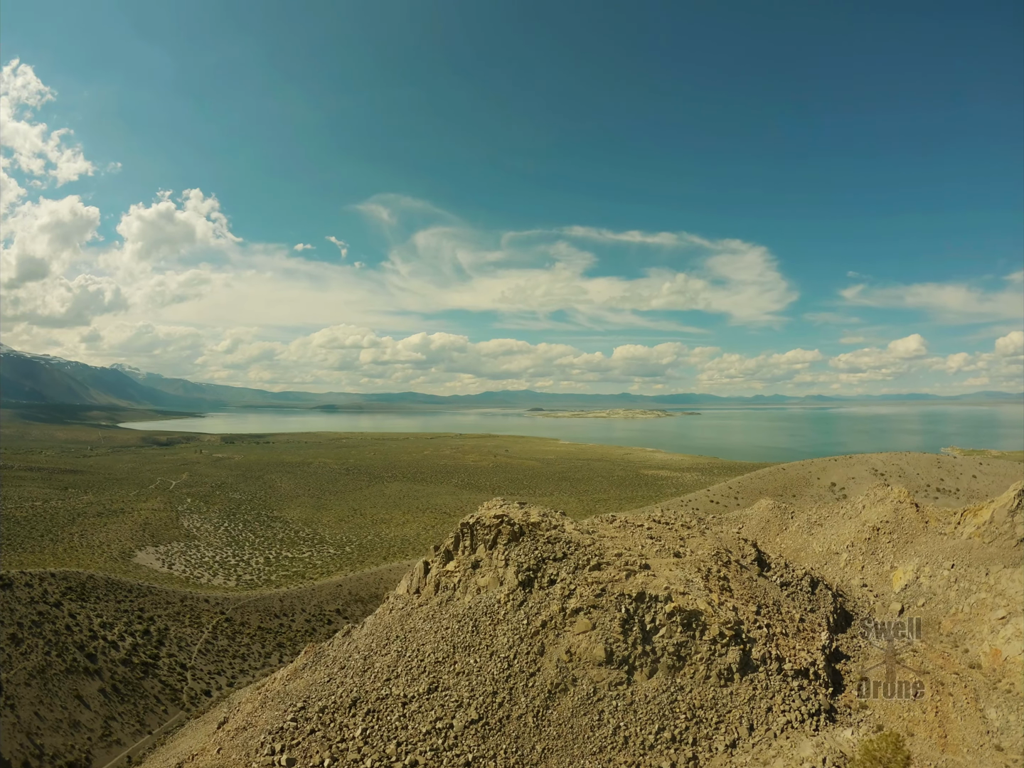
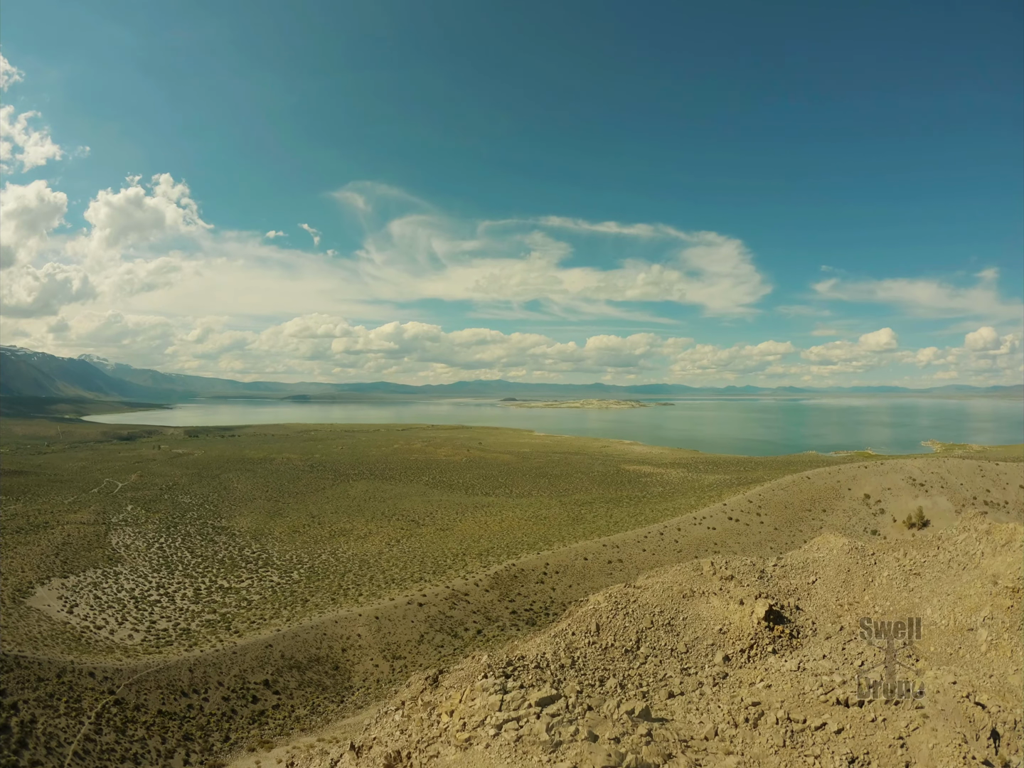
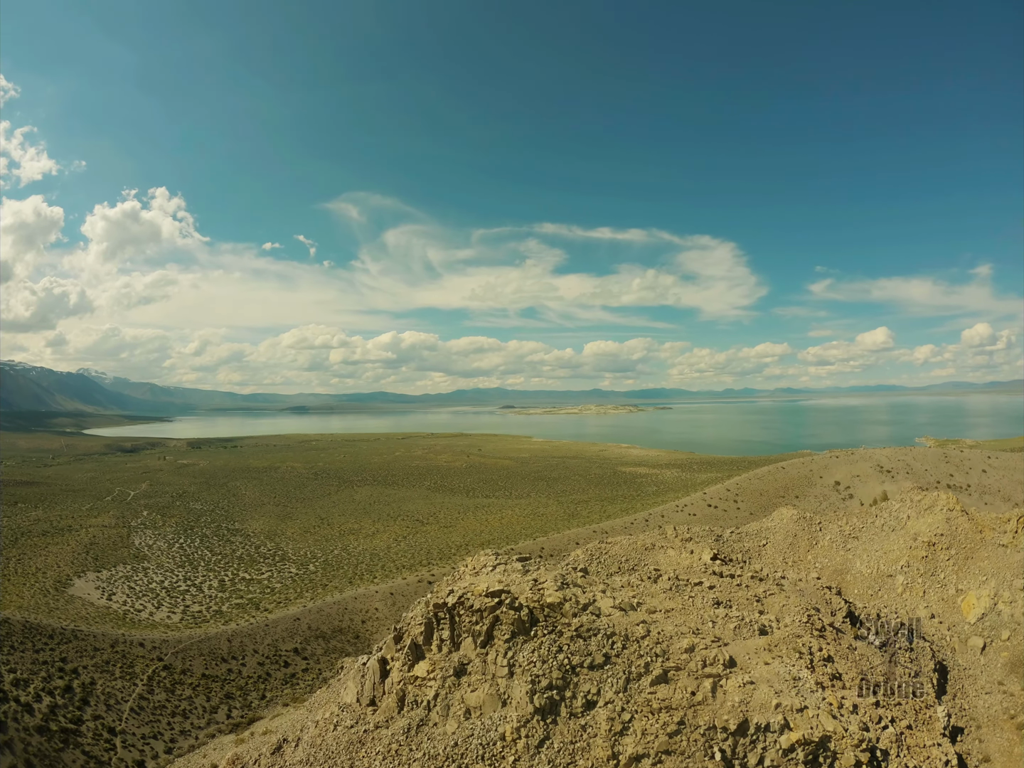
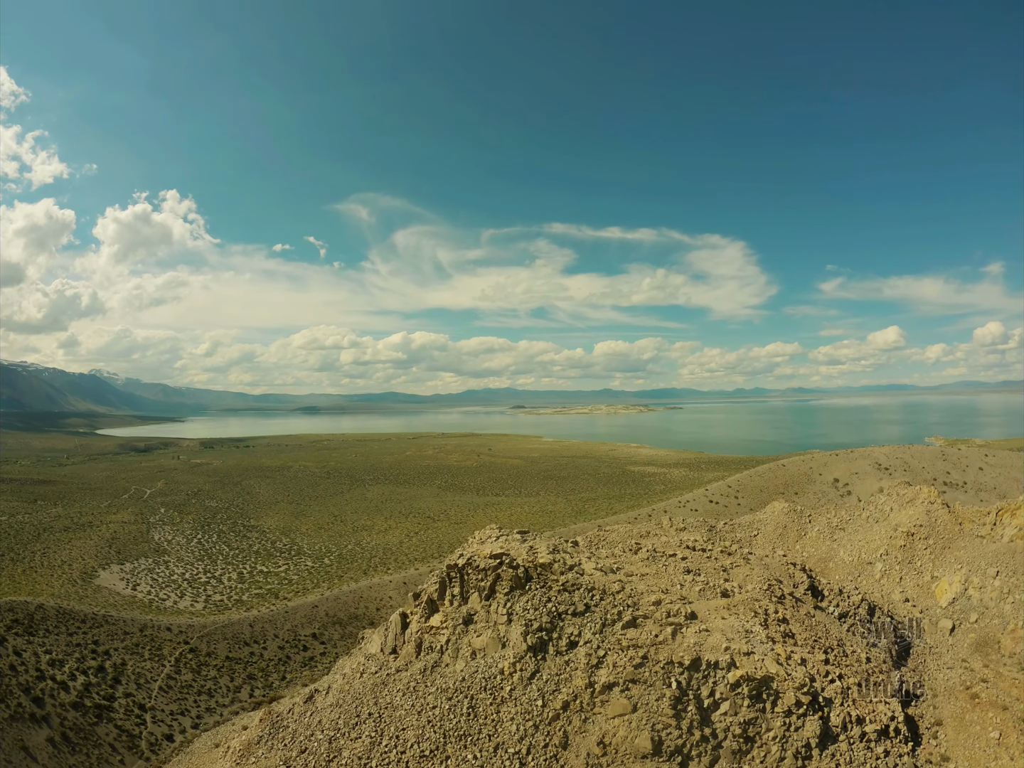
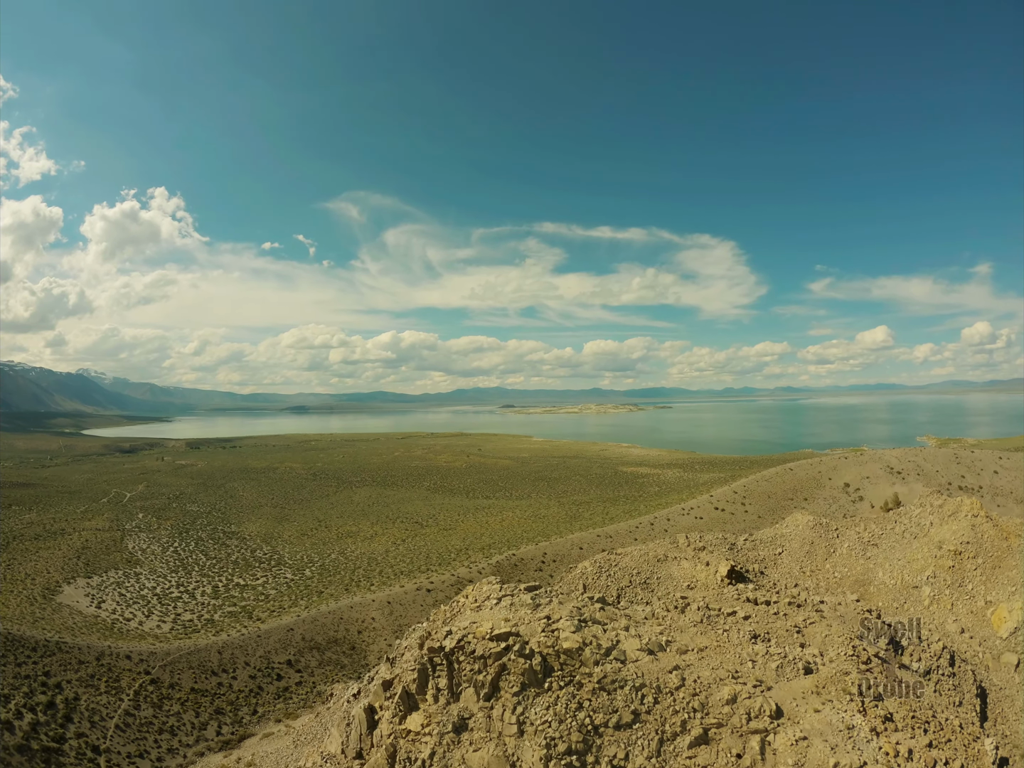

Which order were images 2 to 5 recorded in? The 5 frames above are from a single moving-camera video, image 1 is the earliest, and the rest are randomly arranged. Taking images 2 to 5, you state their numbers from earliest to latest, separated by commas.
4, 3, 5, 2
